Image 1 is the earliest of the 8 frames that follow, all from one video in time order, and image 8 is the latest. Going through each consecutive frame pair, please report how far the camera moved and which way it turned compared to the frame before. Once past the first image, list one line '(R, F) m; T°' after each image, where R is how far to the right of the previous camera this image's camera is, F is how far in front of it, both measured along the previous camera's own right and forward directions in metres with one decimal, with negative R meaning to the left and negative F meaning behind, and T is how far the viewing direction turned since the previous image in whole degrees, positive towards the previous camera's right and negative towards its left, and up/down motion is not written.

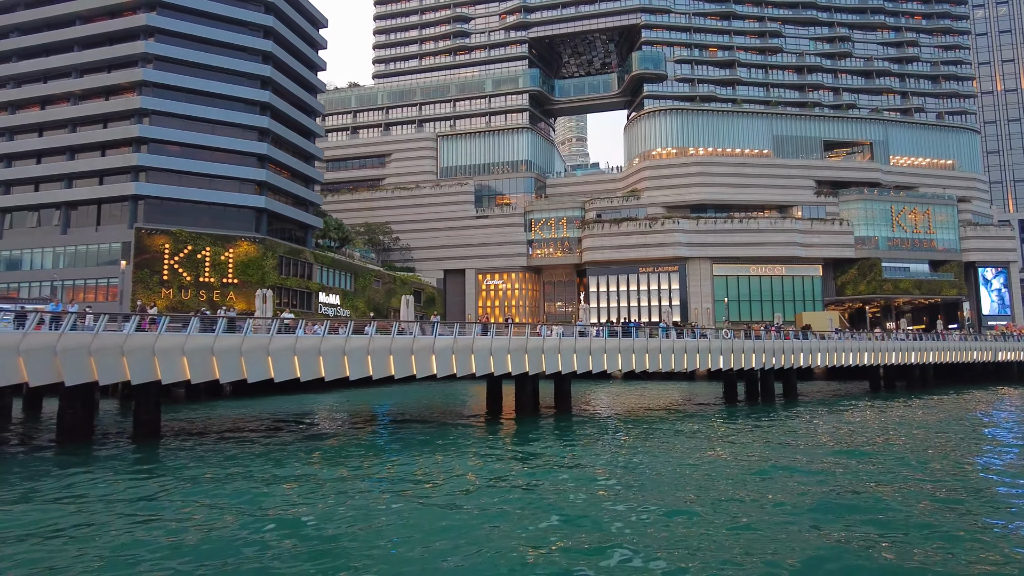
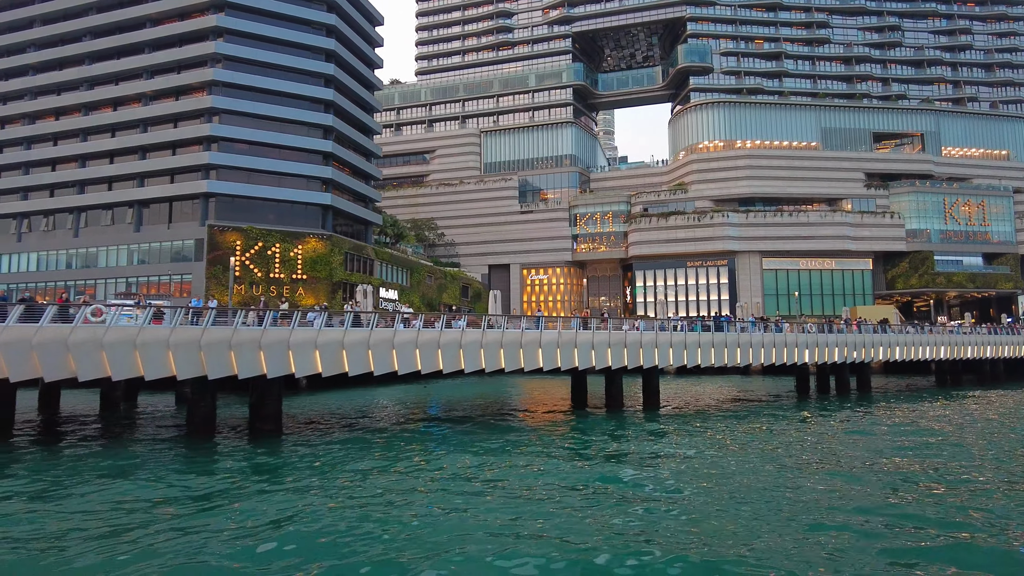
(-3.2, -0.3) m; -2°
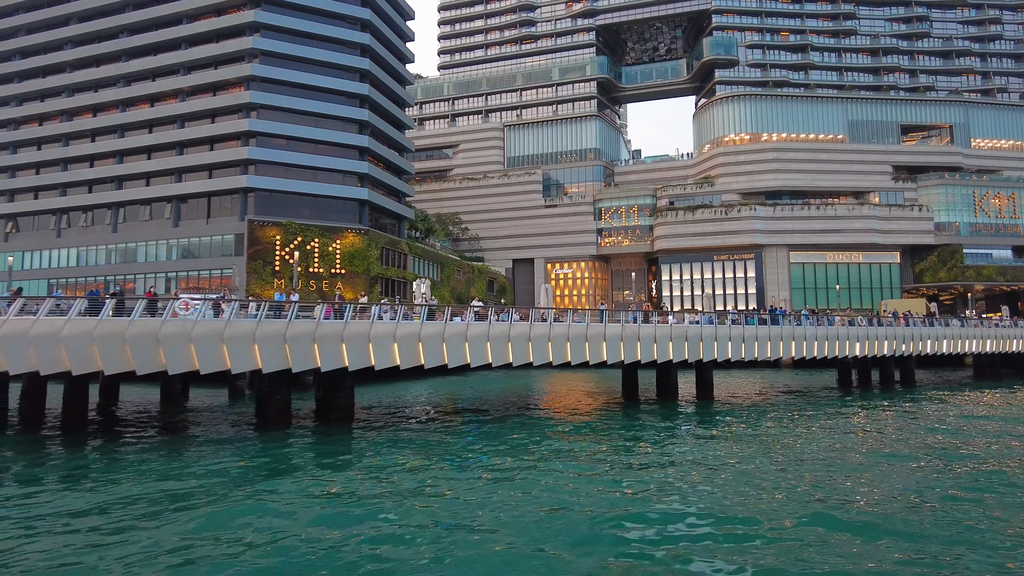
(-2.2, -0.1) m; -1°
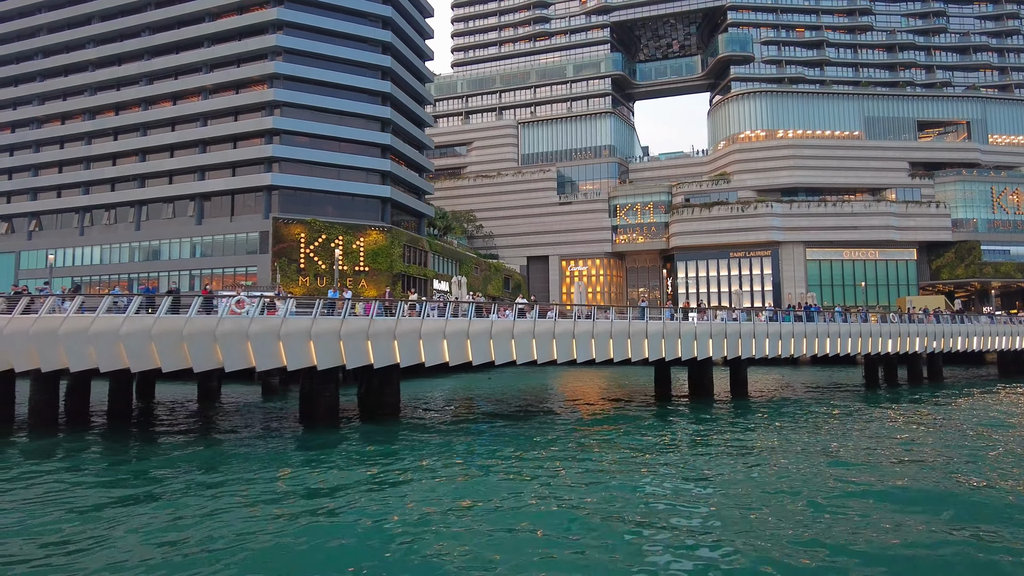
(-1.5, 0.0) m; 0°
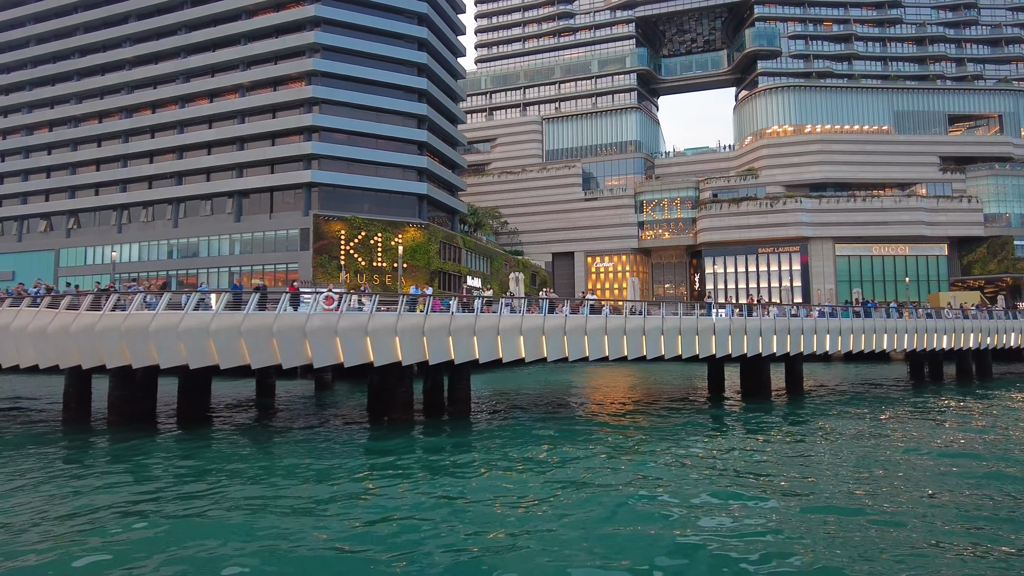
(-2.2, 0.0) m; -1°
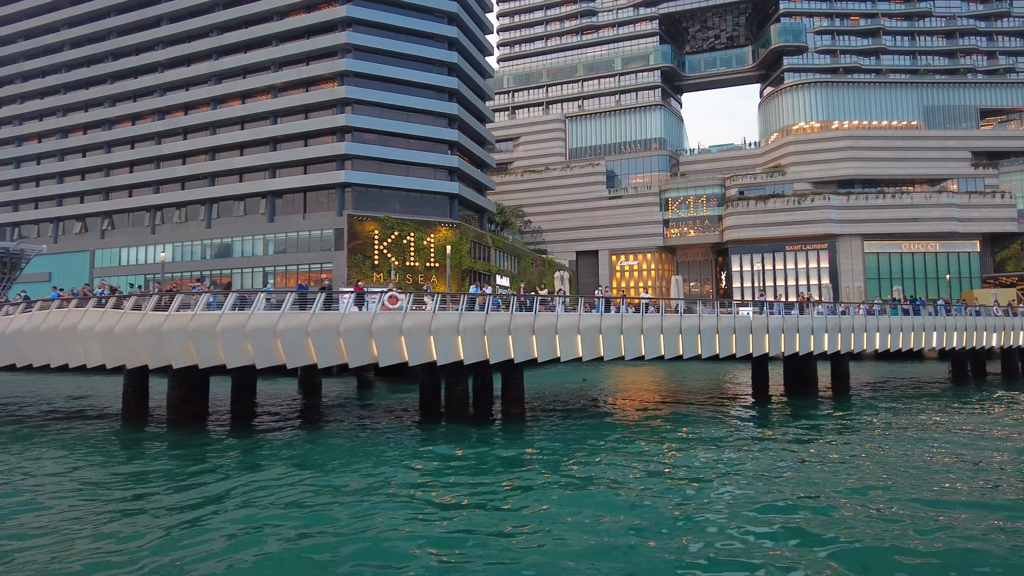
(-1.4, 0.0) m; -1°
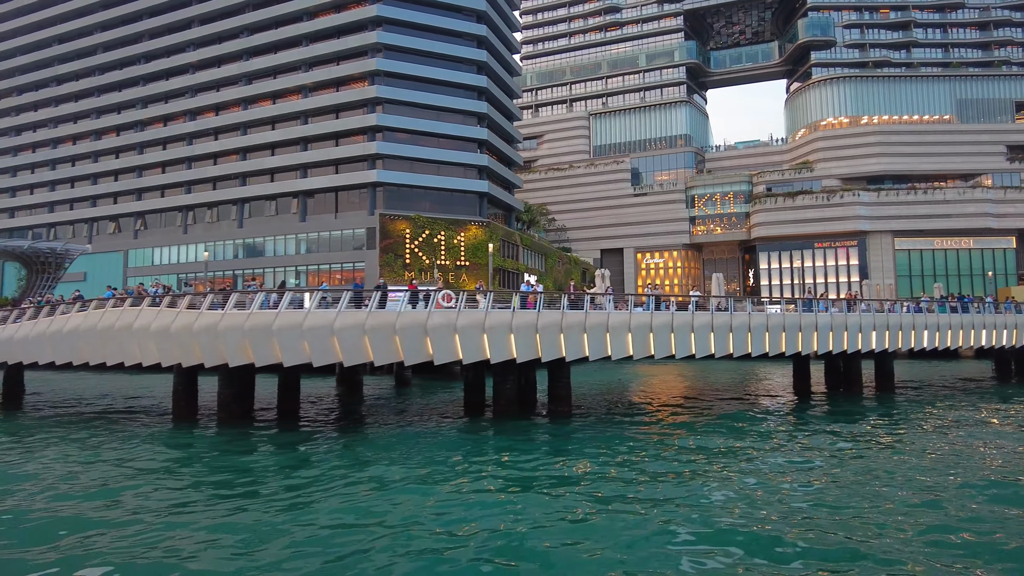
(-1.1, +0.1) m; -1°
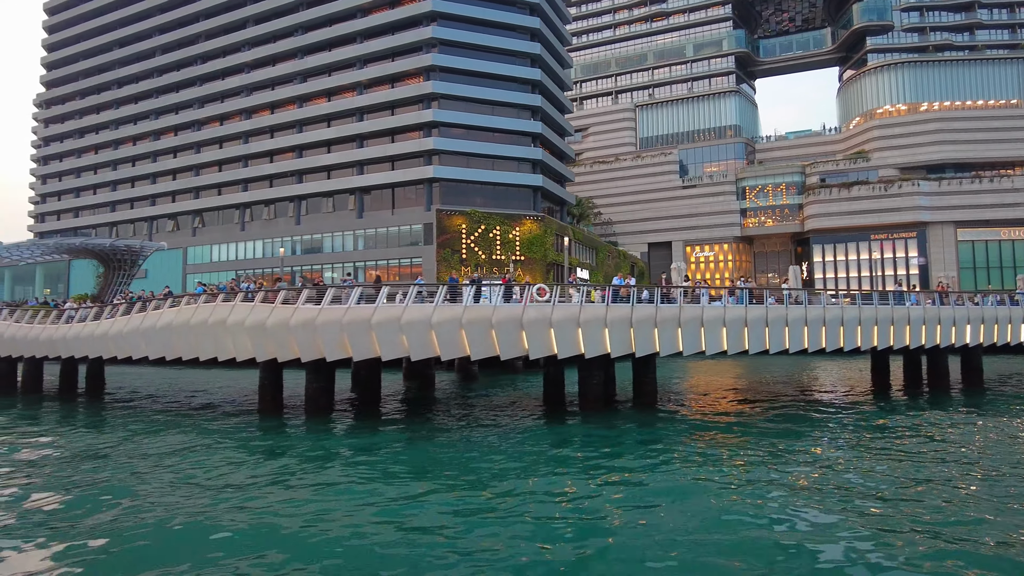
(-1.8, +0.2) m; -3°
